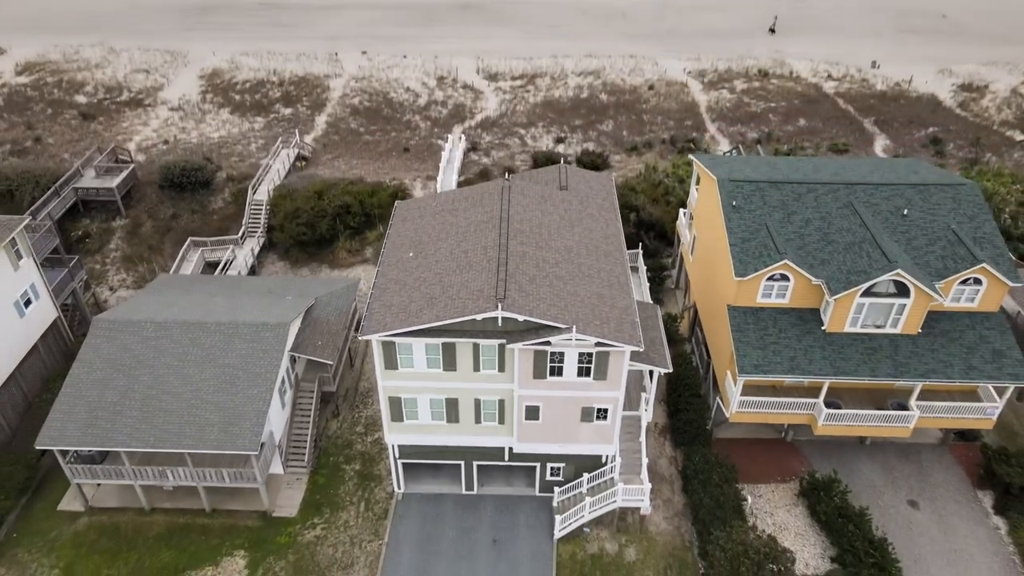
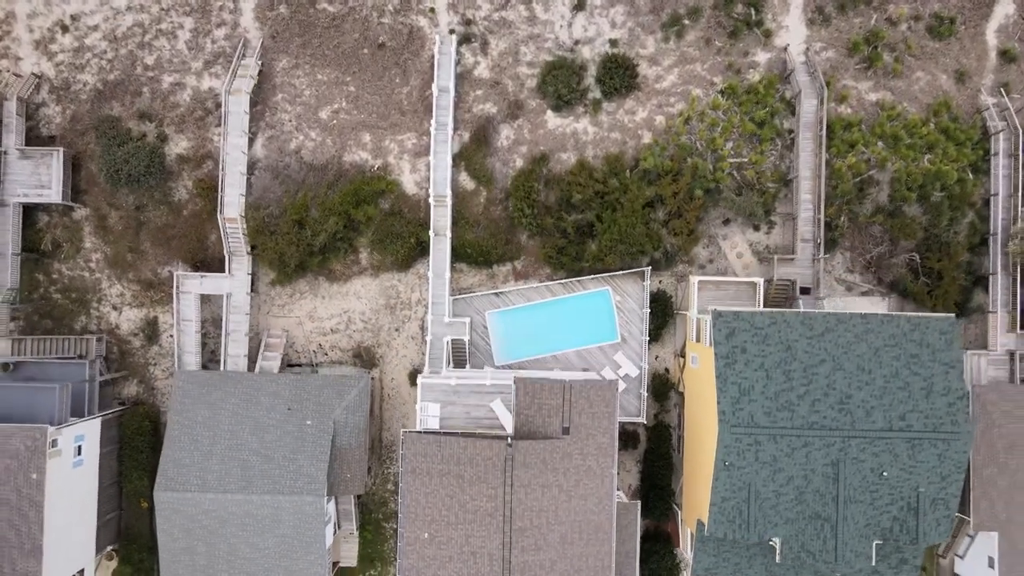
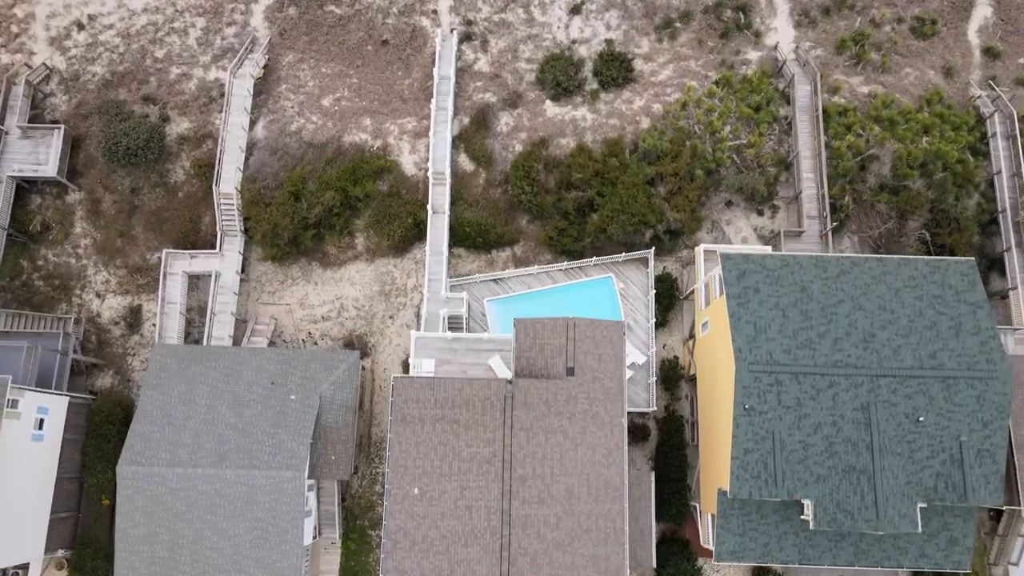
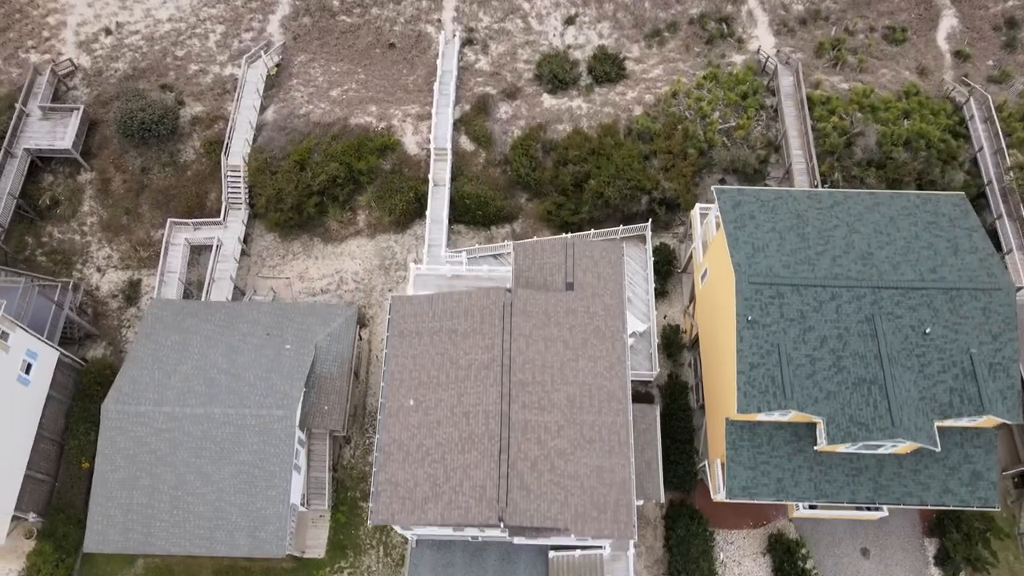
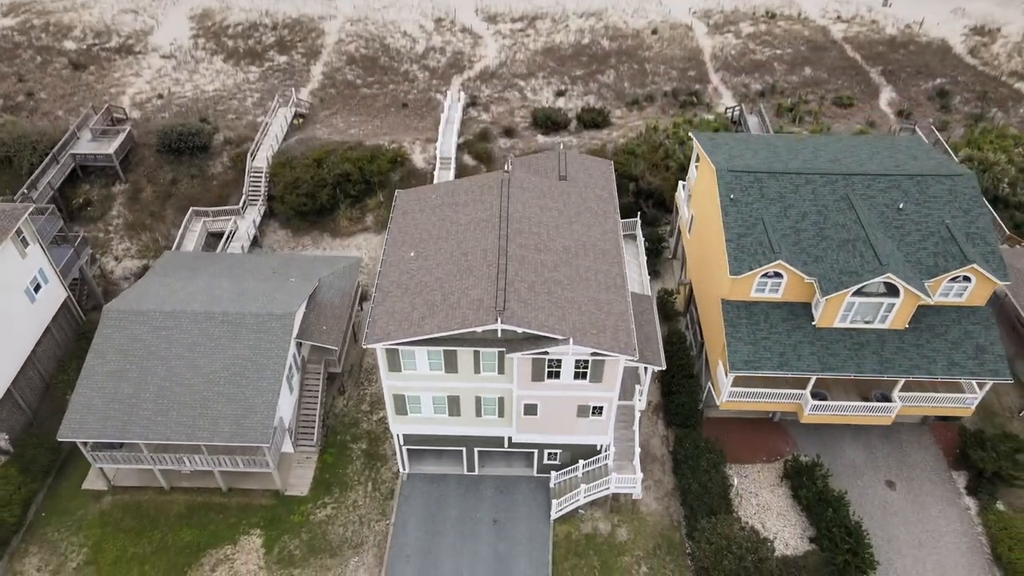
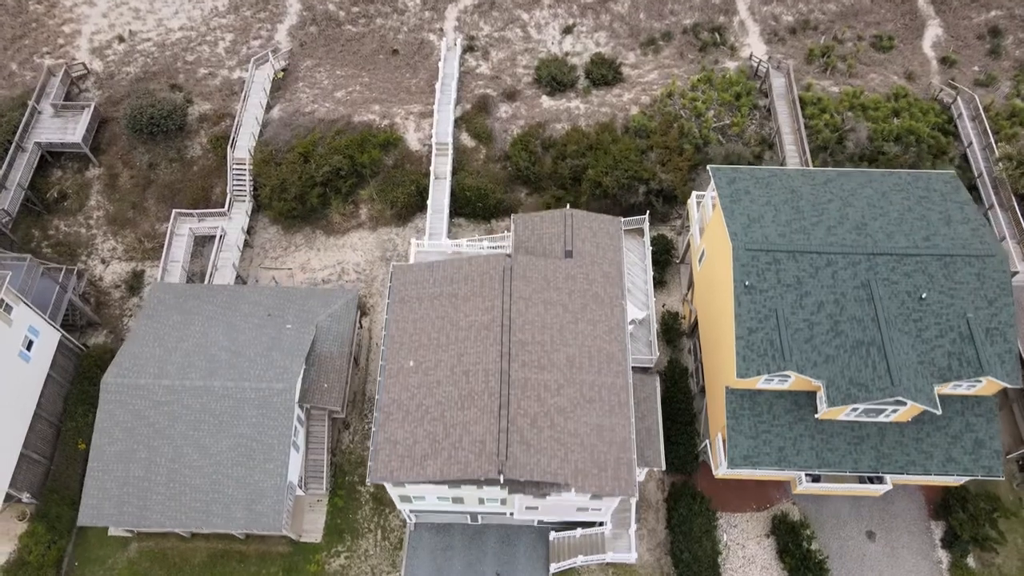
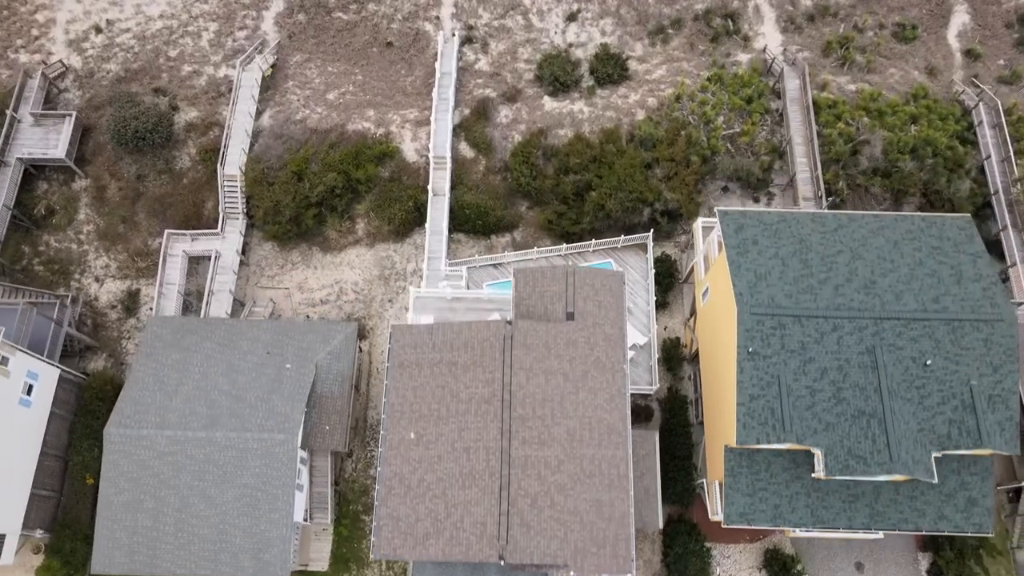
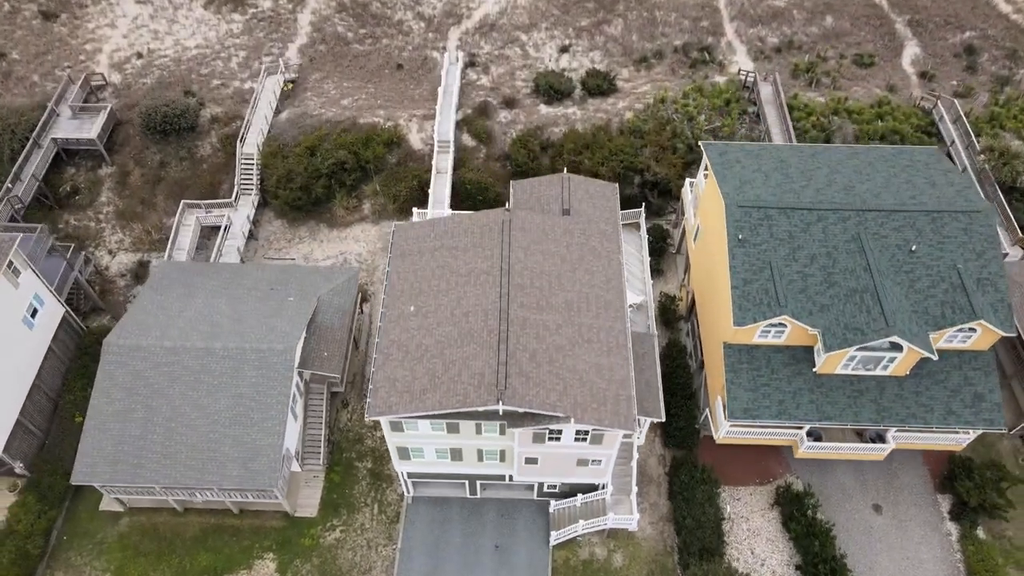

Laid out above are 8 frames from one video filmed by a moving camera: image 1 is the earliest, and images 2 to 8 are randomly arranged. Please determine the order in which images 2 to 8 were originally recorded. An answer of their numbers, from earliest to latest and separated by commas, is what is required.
5, 8, 6, 4, 7, 3, 2
